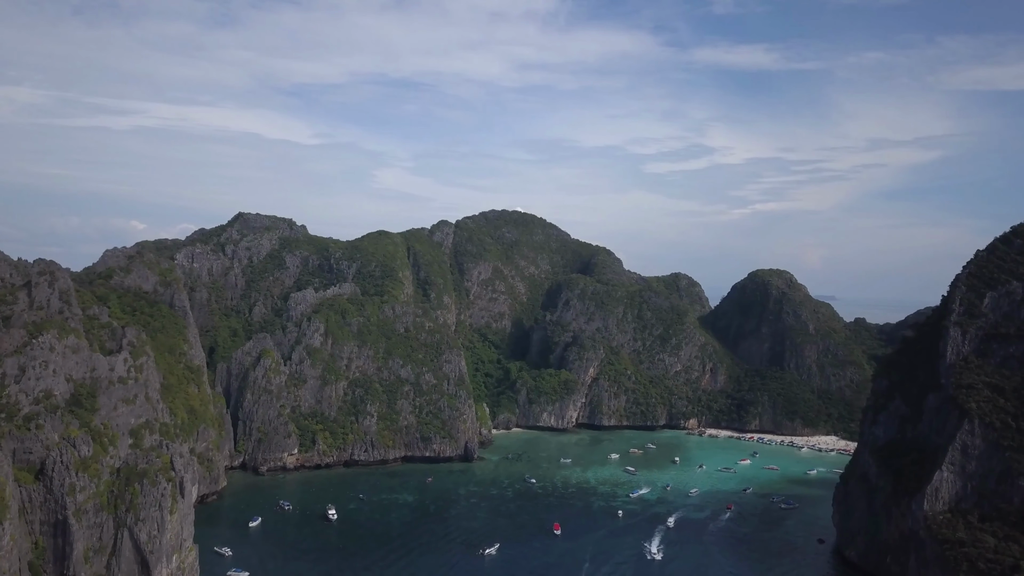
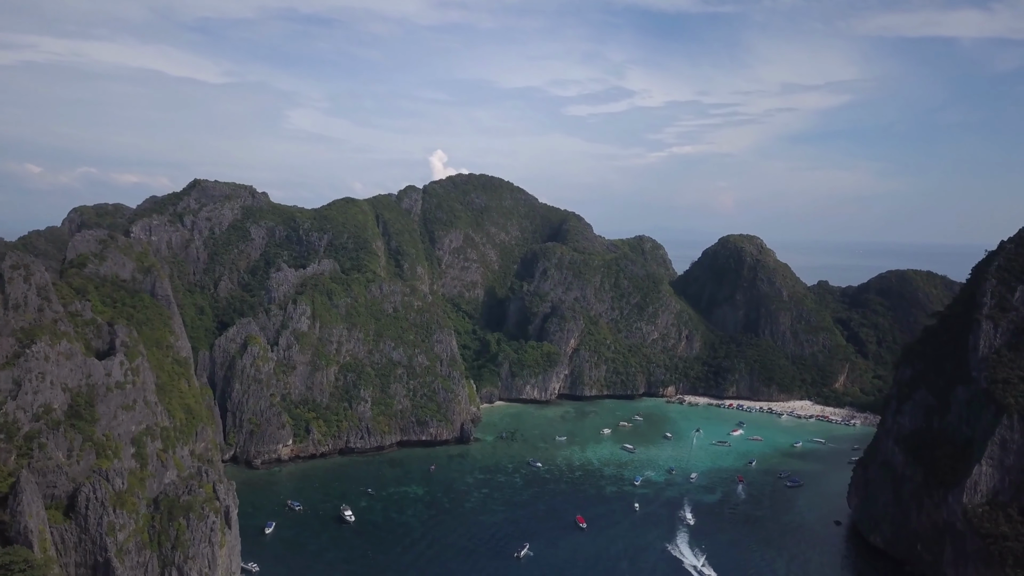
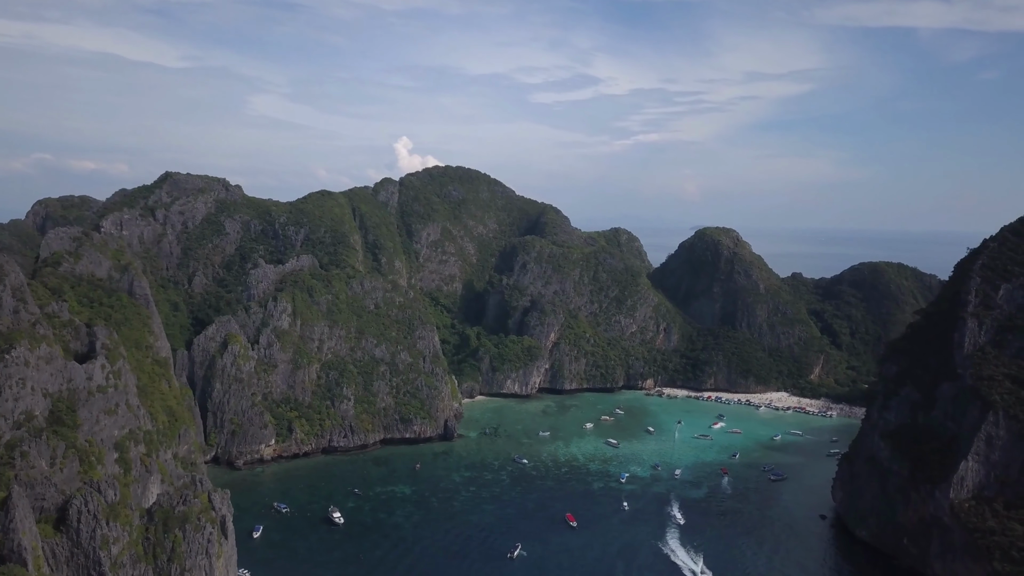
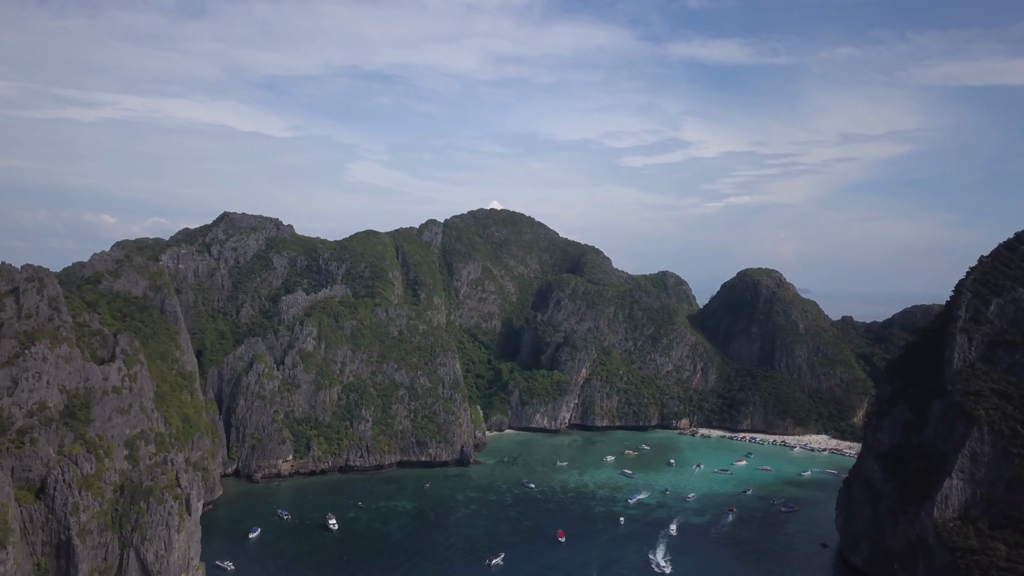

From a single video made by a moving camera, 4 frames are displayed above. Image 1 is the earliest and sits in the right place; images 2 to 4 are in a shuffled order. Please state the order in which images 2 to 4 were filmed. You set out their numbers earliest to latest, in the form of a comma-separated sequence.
4, 2, 3
